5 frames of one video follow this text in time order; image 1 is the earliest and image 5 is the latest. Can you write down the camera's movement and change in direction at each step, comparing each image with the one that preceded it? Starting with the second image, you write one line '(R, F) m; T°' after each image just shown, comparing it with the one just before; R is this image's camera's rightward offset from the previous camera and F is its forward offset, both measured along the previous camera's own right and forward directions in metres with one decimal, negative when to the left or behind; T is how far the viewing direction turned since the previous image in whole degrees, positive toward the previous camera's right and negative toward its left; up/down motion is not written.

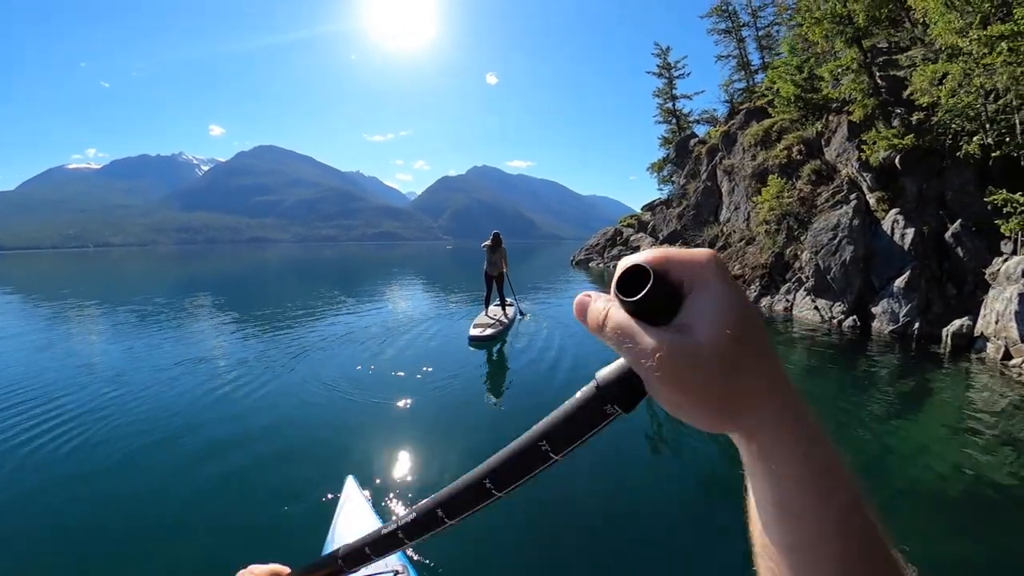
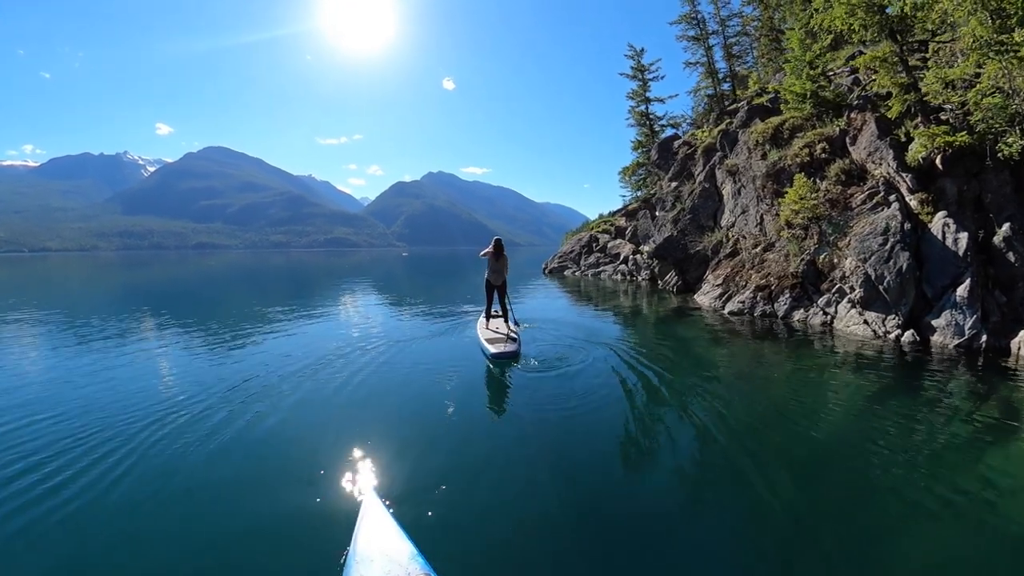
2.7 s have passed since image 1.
(-1.7, +3.0) m; +5°
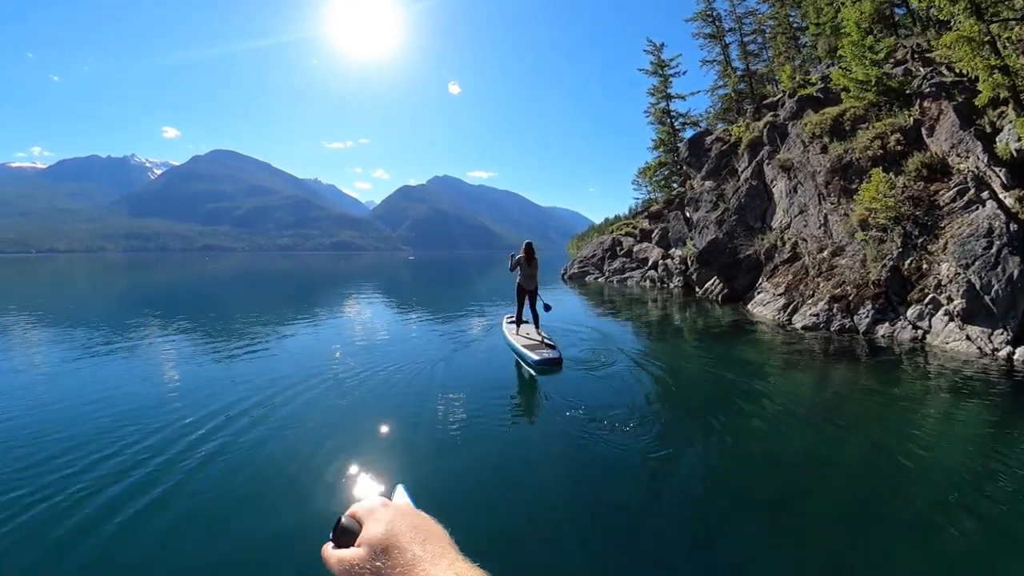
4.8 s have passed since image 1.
(-1.3, +1.9) m; -1°
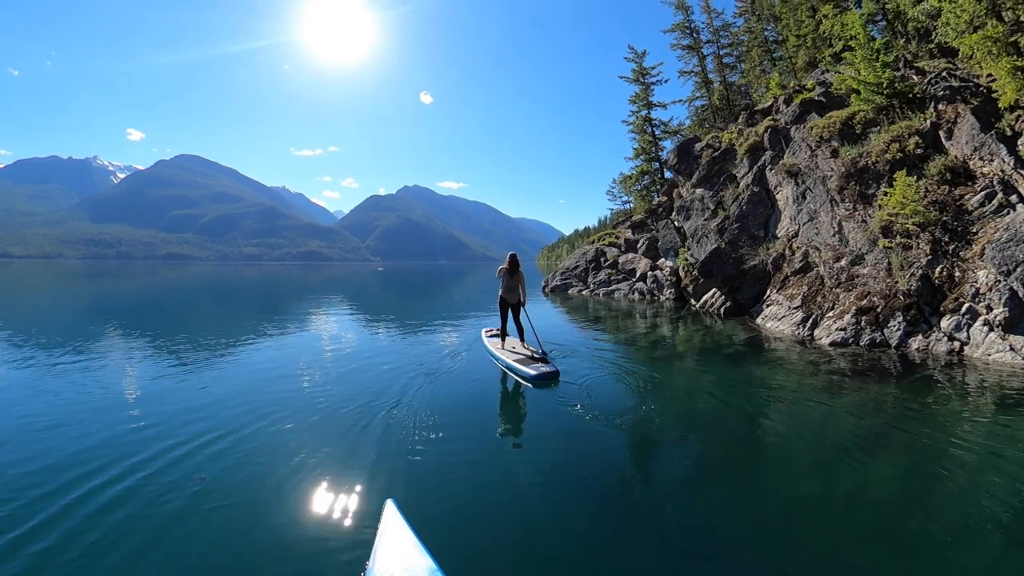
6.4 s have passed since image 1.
(-1.2, +1.6) m; +3°
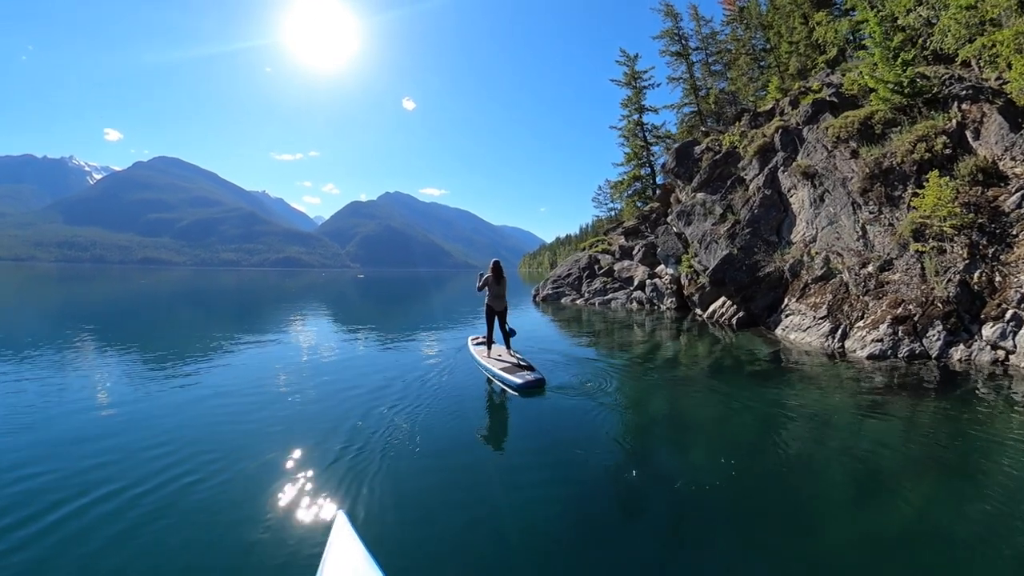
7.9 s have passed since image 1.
(-1.0, +1.3) m; +2°
